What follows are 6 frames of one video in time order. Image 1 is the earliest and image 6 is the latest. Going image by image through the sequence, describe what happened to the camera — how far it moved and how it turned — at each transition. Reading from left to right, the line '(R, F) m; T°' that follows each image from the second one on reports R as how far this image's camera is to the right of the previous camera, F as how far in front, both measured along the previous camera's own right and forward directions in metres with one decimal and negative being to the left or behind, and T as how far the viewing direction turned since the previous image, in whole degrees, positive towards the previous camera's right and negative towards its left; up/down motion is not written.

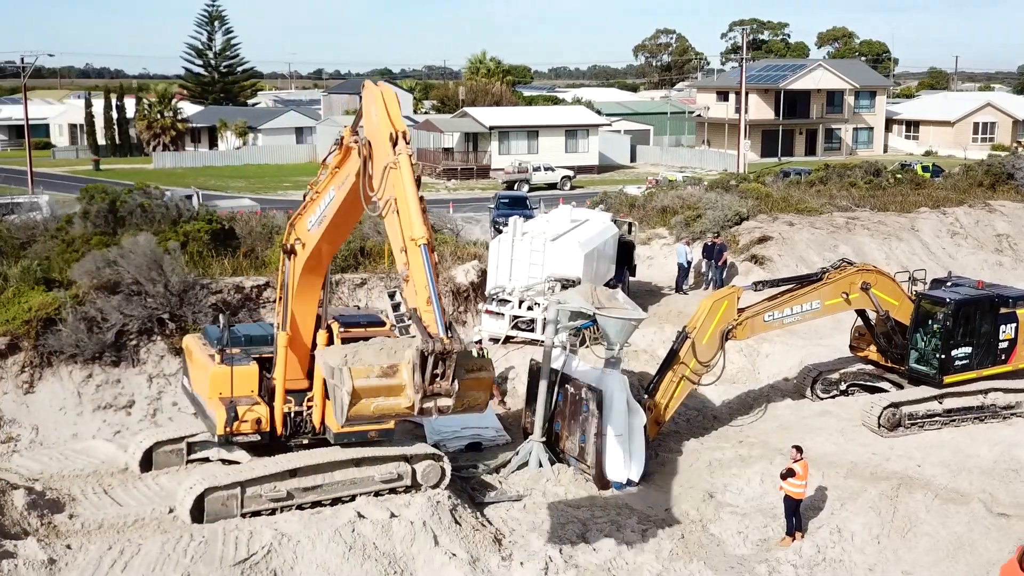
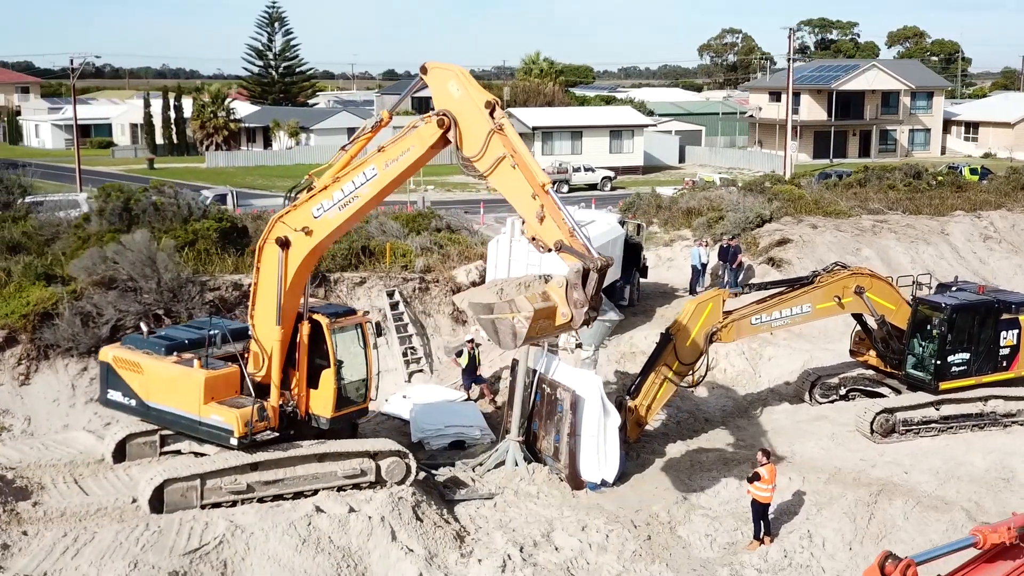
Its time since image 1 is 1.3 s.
(+0.9, 0.0) m; -3°
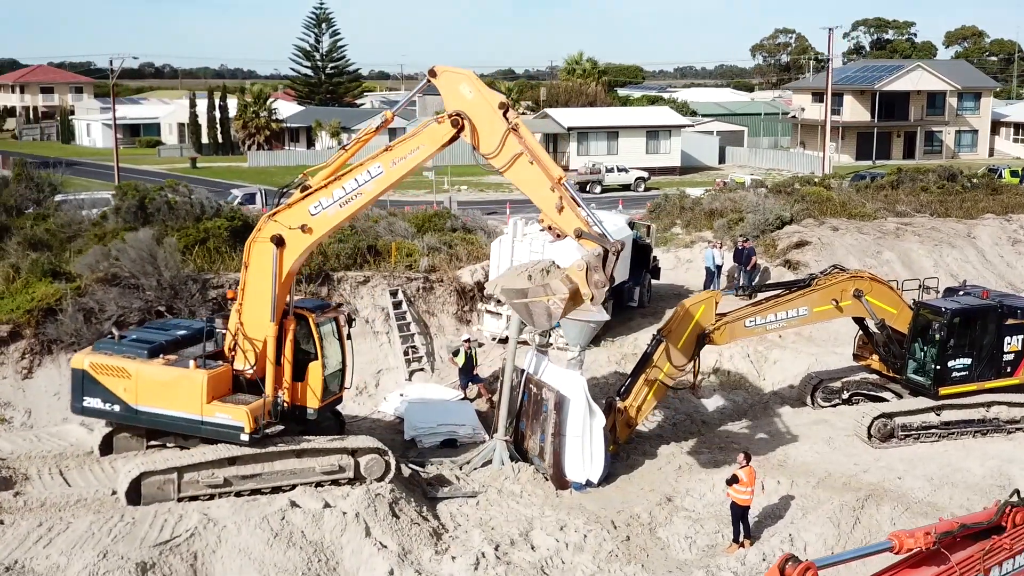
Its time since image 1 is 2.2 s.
(+0.6, 0.0) m; -2°
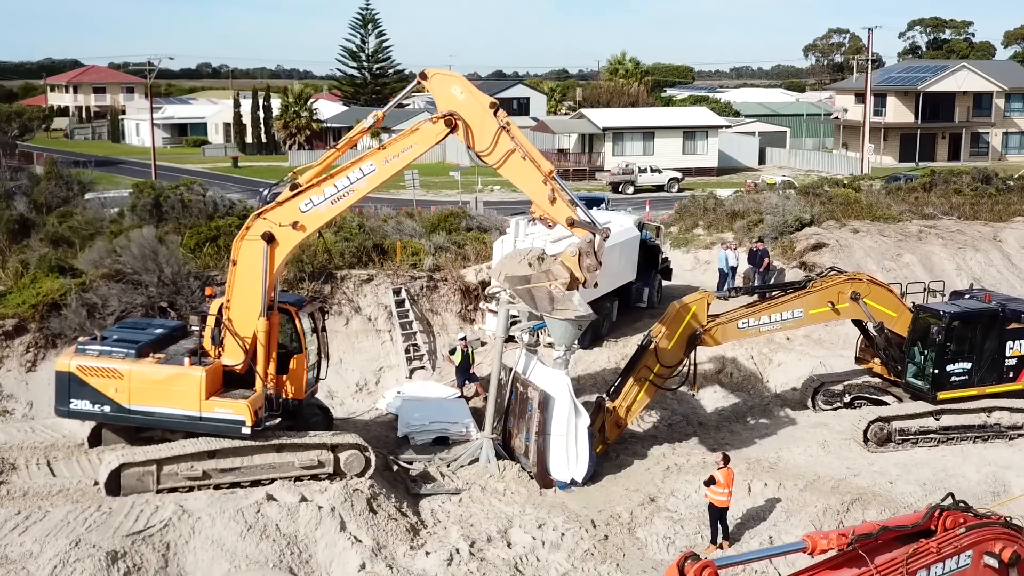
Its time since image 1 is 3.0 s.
(+0.6, -0.1) m; -2°
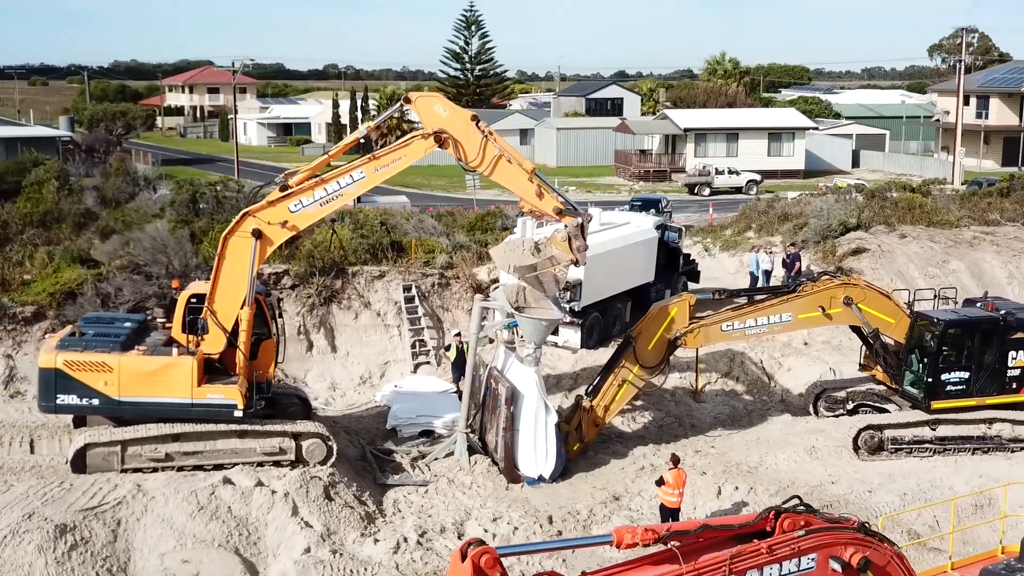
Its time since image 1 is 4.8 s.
(+1.4, -0.1) m; -5°
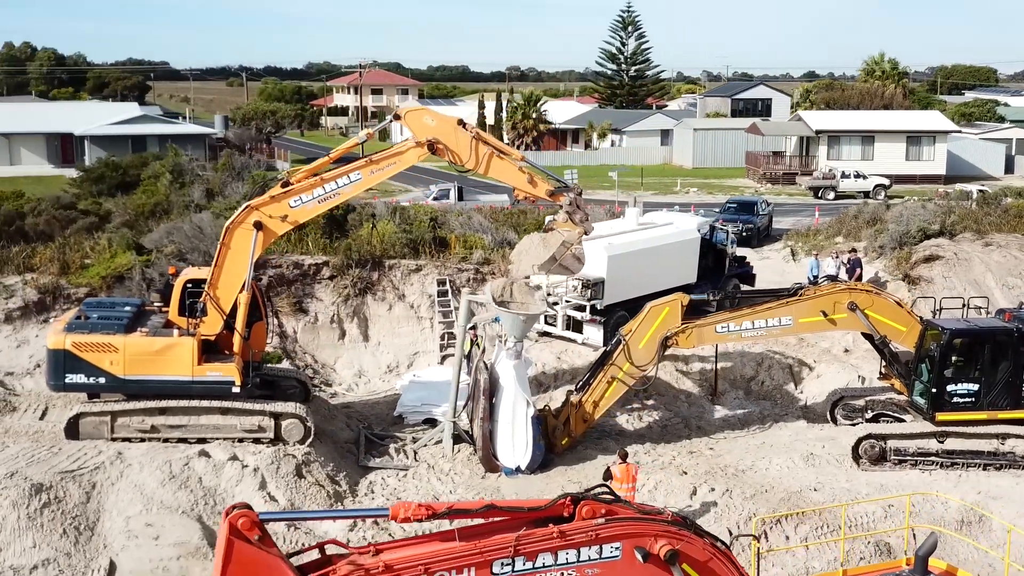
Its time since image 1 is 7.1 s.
(+1.9, -0.2) m; -8°
